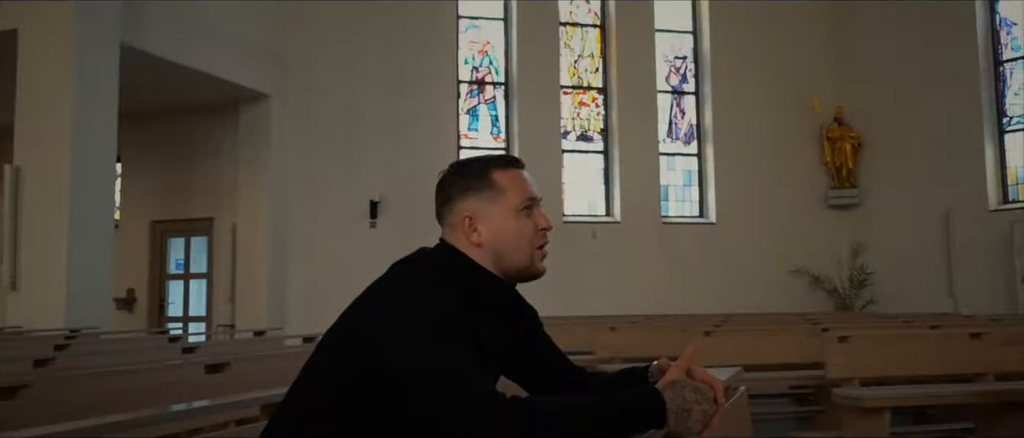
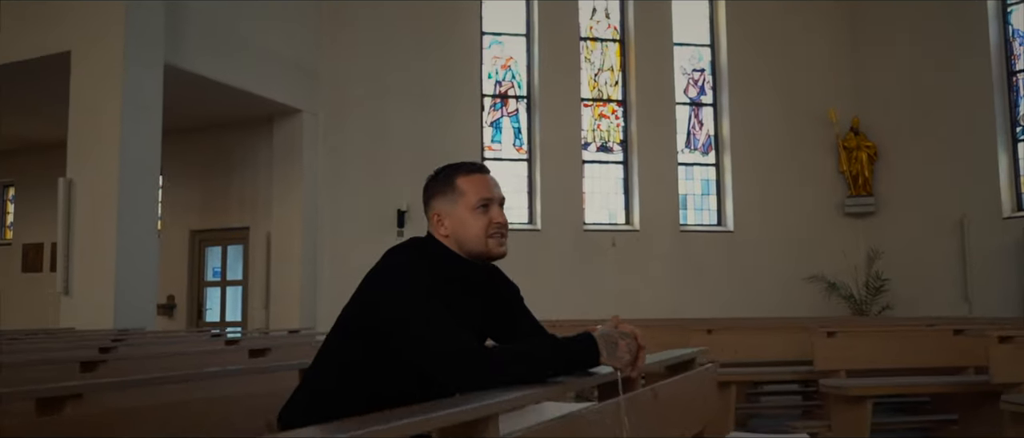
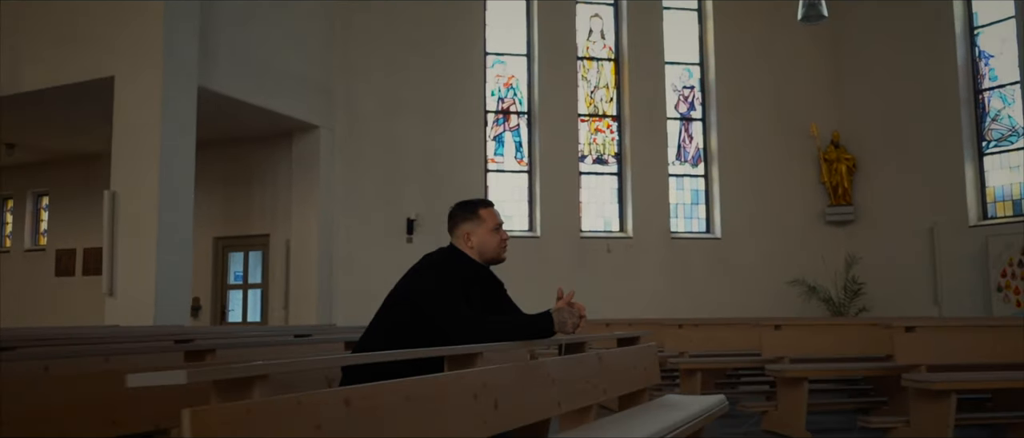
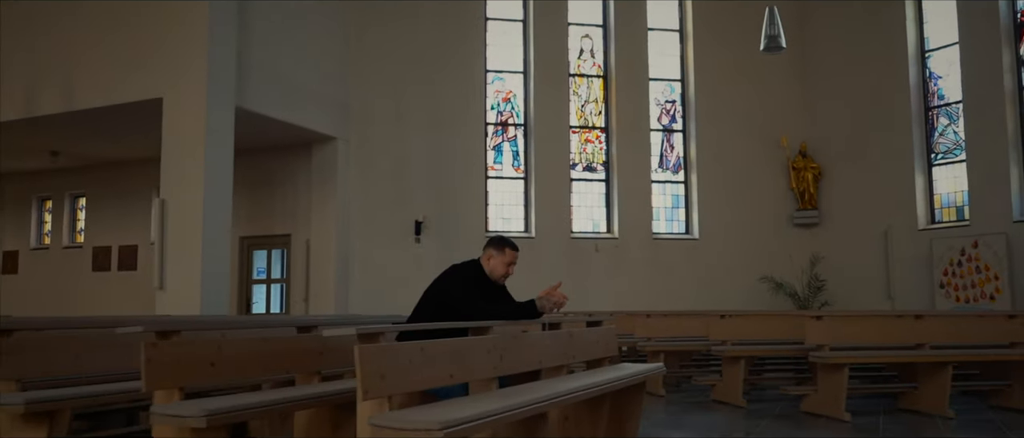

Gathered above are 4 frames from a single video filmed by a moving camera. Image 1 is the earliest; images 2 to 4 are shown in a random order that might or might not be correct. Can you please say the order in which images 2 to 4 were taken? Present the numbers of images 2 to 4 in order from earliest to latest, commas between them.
2, 3, 4
